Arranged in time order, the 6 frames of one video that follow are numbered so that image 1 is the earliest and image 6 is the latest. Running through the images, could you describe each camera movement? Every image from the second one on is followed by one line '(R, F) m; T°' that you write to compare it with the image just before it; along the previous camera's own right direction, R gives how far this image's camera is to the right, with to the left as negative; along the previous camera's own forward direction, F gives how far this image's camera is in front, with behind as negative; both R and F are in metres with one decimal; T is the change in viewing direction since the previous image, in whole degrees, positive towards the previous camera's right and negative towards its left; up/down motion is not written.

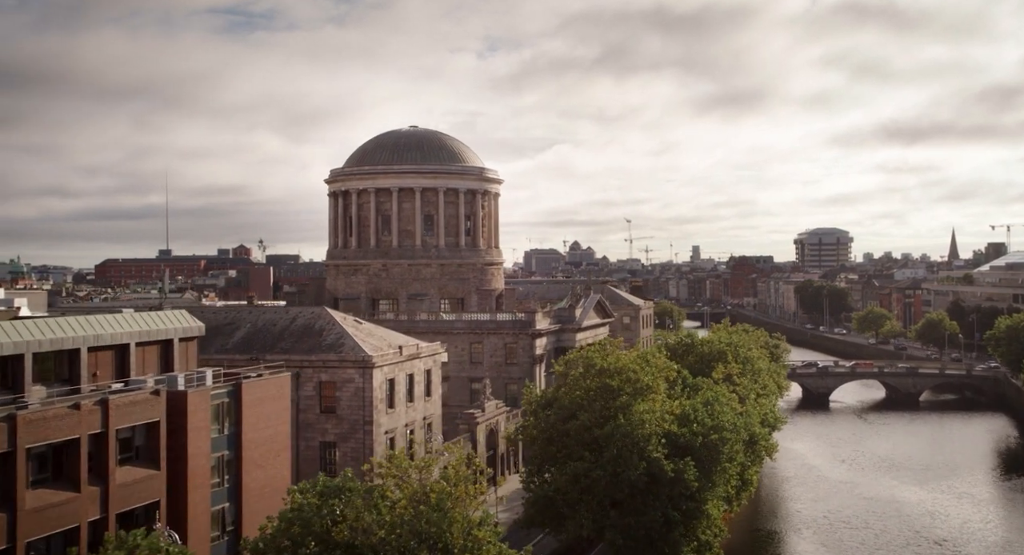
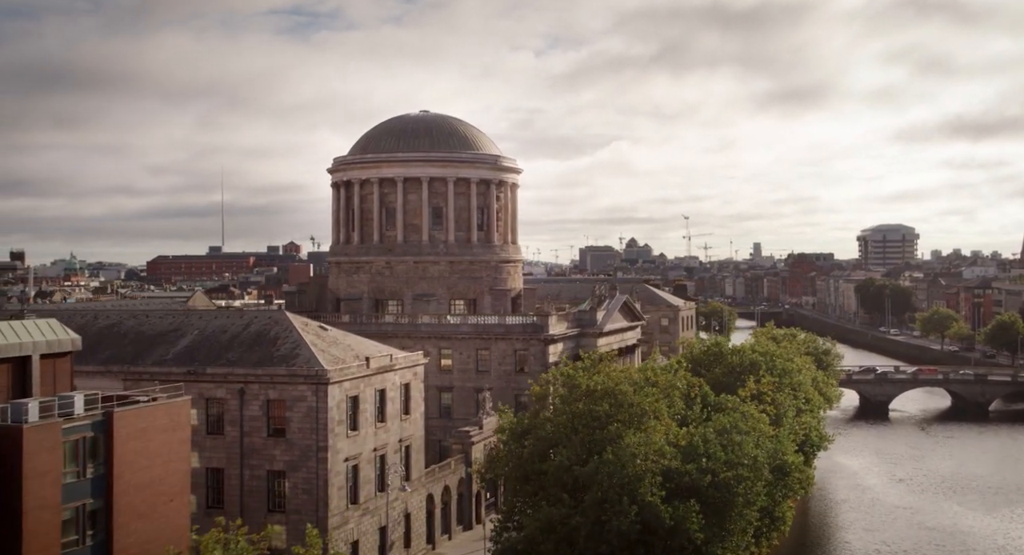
(+3.2, +7.8) m; -3°
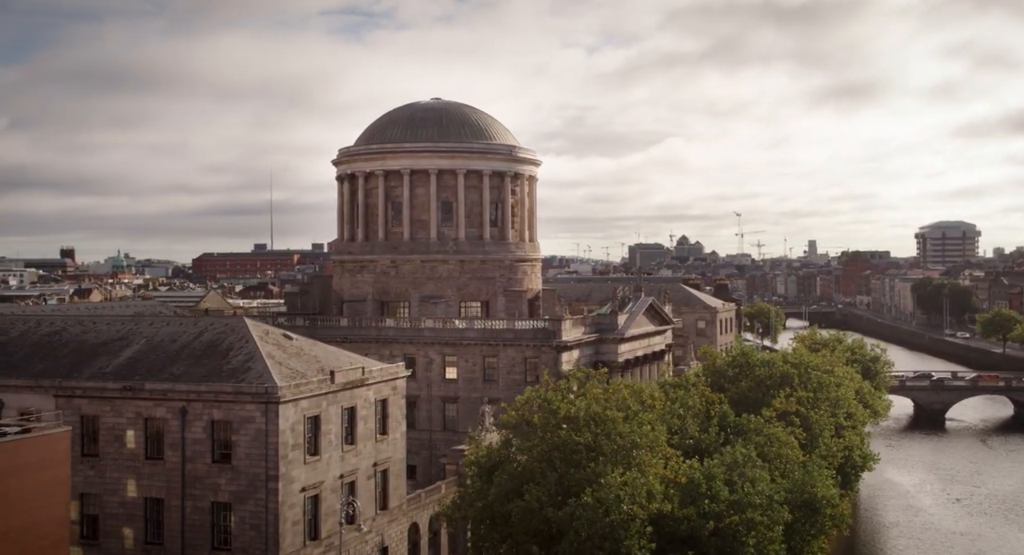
(+2.5, +5.9) m; -3°
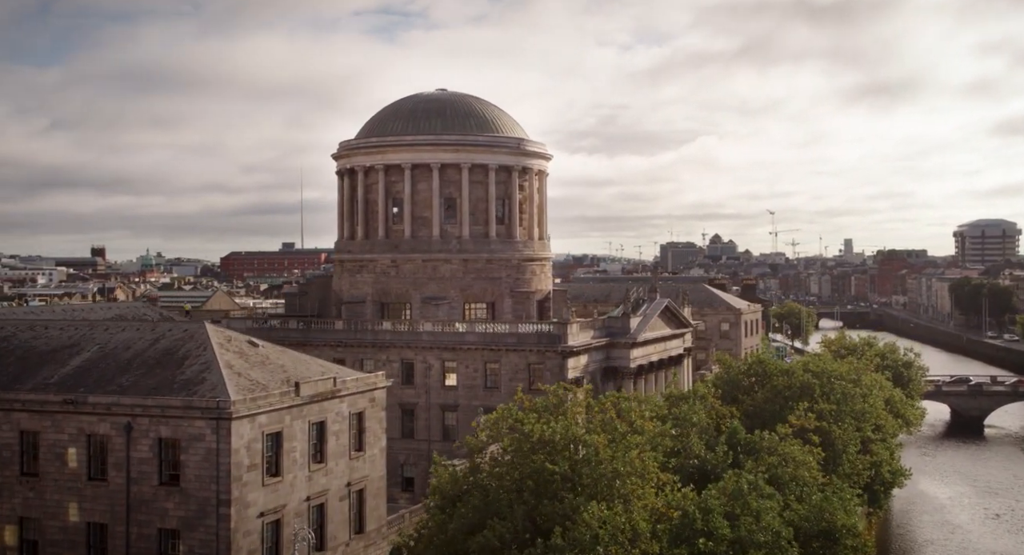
(+1.7, +3.9) m; -2°
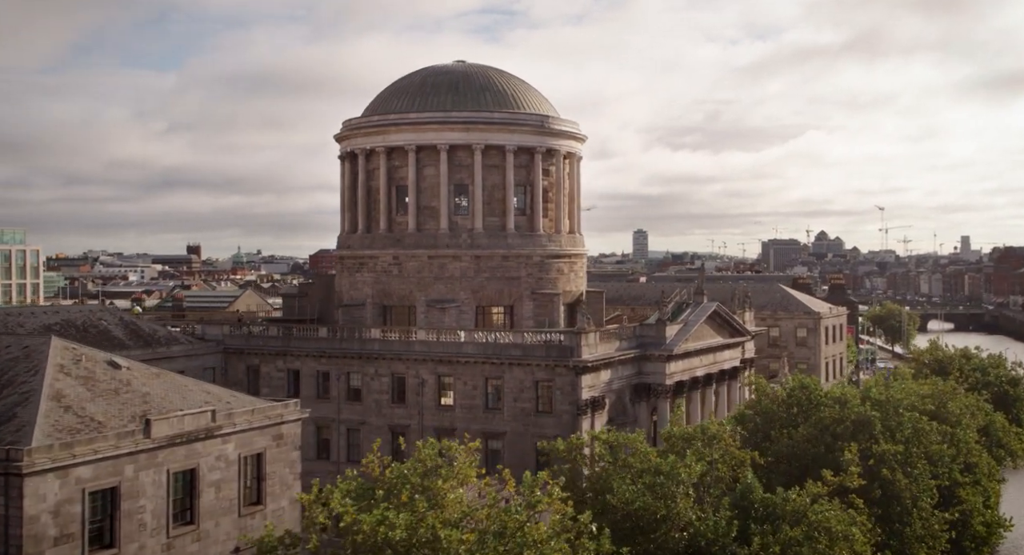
(+4.7, +9.9) m; -6°
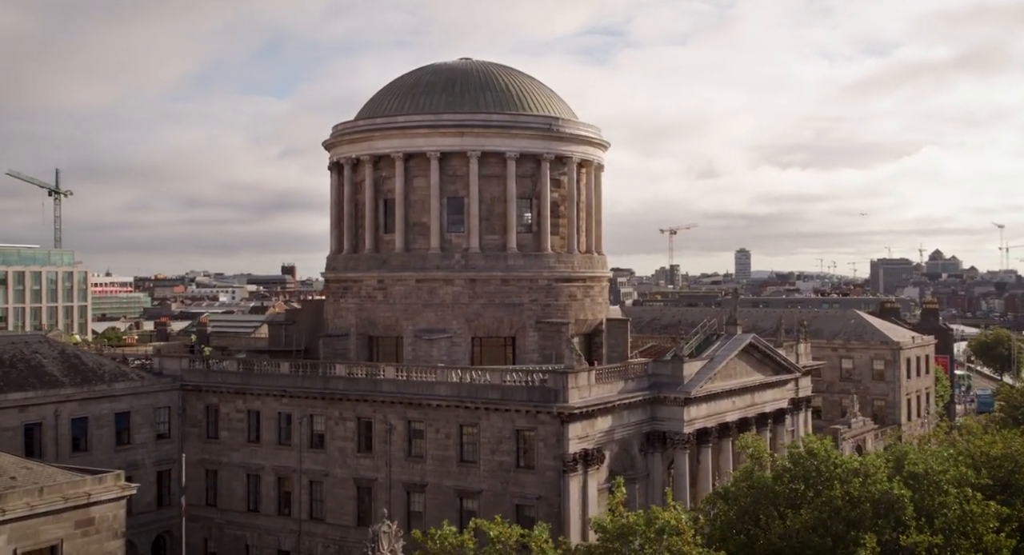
(+5.1, +8.2) m; -6°
